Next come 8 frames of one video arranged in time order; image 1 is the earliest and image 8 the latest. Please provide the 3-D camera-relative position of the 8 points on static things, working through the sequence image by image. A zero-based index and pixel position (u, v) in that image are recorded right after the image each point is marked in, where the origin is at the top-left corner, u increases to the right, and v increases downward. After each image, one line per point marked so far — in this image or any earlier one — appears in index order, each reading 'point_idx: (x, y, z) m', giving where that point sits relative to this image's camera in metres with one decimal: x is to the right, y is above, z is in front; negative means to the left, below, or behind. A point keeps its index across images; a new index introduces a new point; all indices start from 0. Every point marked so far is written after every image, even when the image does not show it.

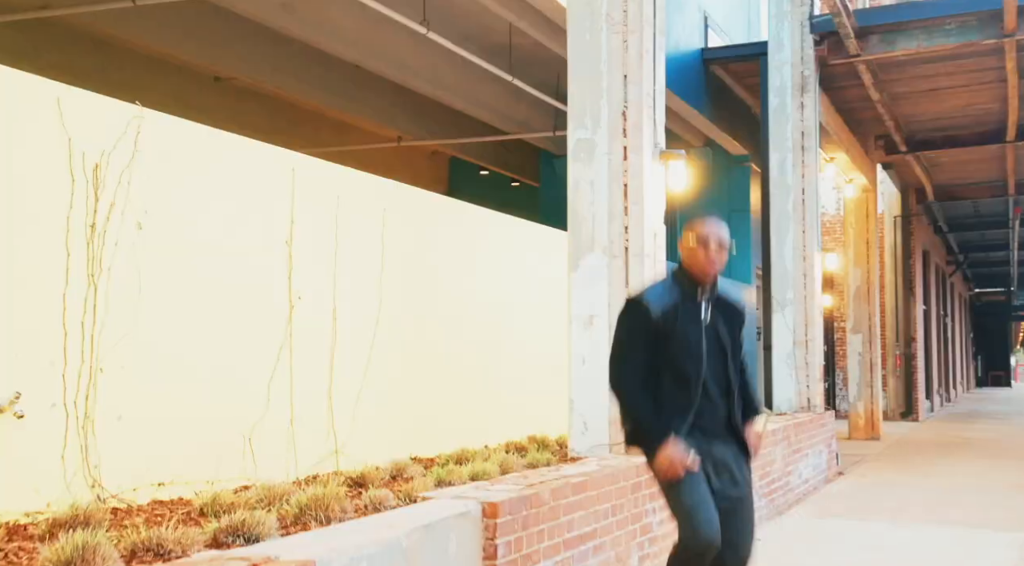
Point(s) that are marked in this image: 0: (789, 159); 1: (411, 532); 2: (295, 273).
0: (+3.2, +1.5, +10.4) m
1: (-0.4, -0.9, +3.2) m
2: (-1.2, +0.1, +5.1) m
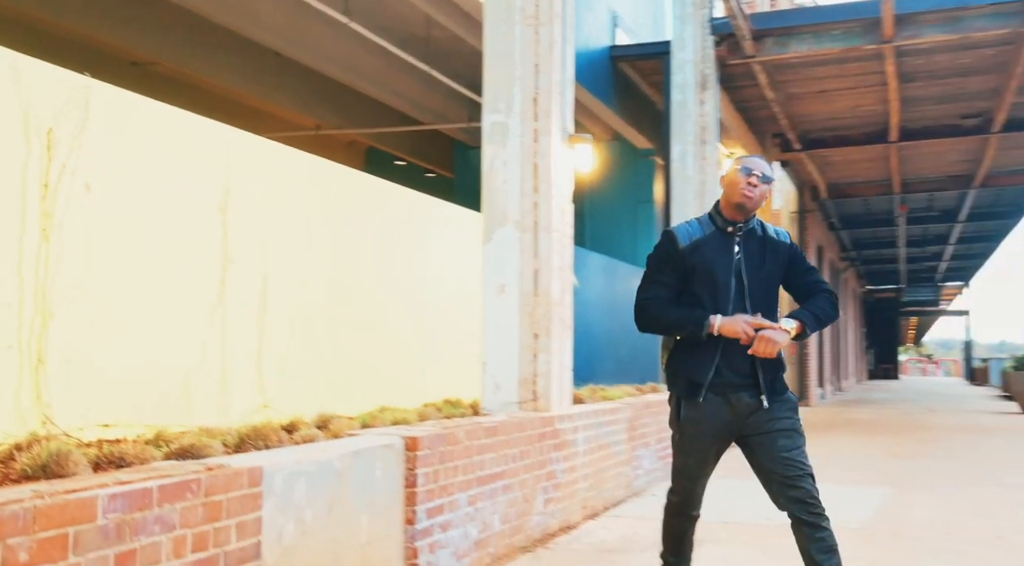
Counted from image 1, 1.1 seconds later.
0: (+2.2, +1.6, +11.2) m
1: (-0.7, -0.7, +3.6) m
2: (-1.7, +0.3, +5.4) m
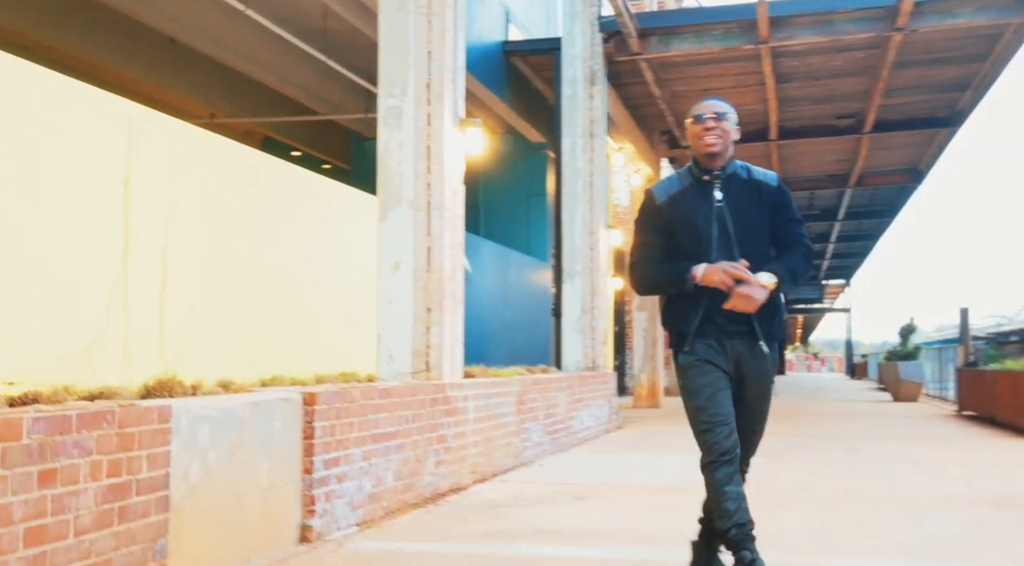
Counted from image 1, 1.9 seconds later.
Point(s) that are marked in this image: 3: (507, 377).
0: (+0.9, +1.8, +11.7) m
1: (-1.2, -0.5, +3.9) m
2: (-2.3, +0.5, +5.6) m
3: (0.0, -0.9, +8.2) m
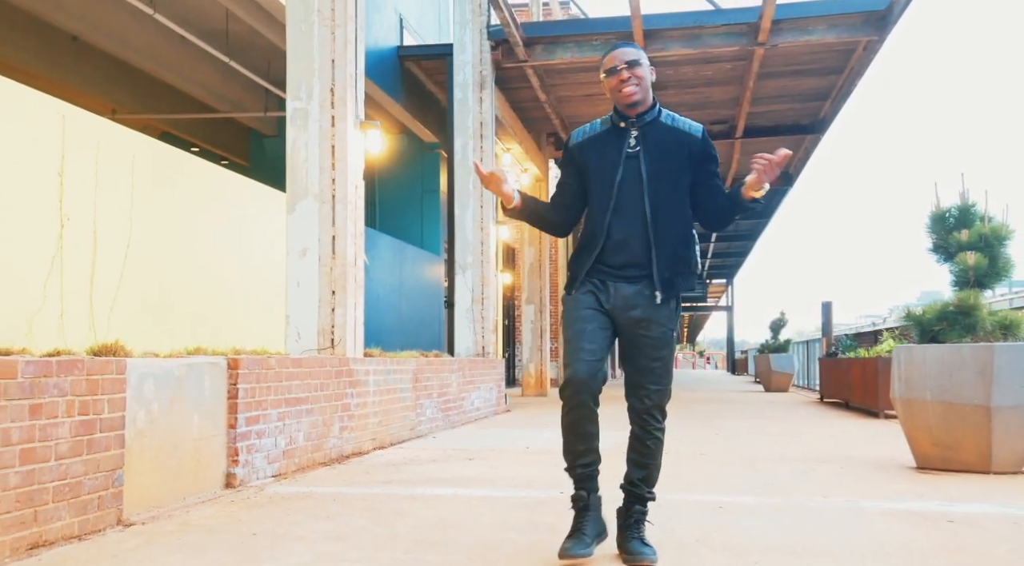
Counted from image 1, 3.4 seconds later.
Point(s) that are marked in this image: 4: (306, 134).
0: (-0.6, +1.9, +12.6) m
1: (-1.7, -0.4, +4.6) m
2: (-3.1, +0.6, +6.1) m
3: (-1.1, -0.7, +8.9) m
4: (-1.6, +1.2, +7.1) m
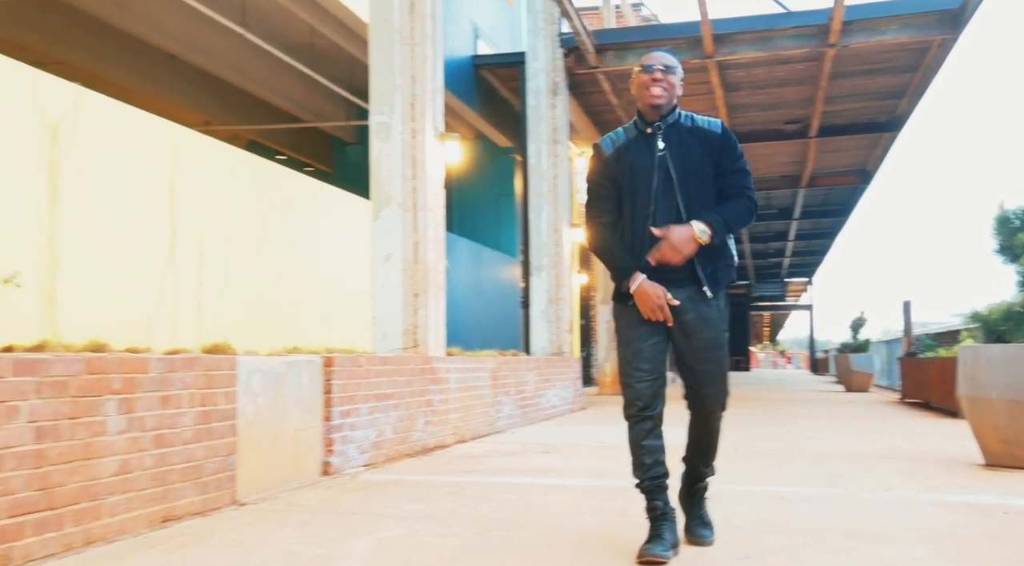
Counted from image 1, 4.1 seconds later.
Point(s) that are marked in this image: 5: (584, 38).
0: (+0.5, +1.9, +12.9) m
1: (-1.3, -0.5, +5.0) m
2: (-2.5, +0.6, +6.7) m
3: (-0.3, -0.8, +9.3) m
4: (-1.0, +1.2, +7.6) m
5: (+1.0, +3.5, +12.6) m
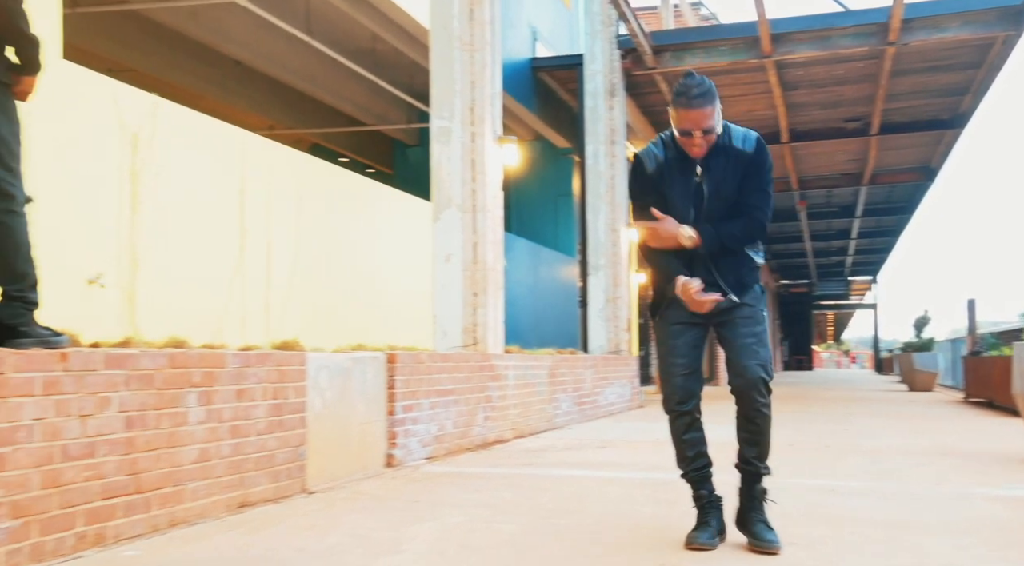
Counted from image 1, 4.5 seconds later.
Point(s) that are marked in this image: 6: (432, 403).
0: (+1.3, +1.9, +13.0) m
1: (-1.0, -0.5, +5.3) m
2: (-2.1, +0.6, +7.0) m
3: (+0.3, -0.8, +9.5) m
4: (-0.6, +1.2, +7.8) m
5: (+1.8, +3.5, +12.7) m
6: (-0.6, -0.9, +6.3) m
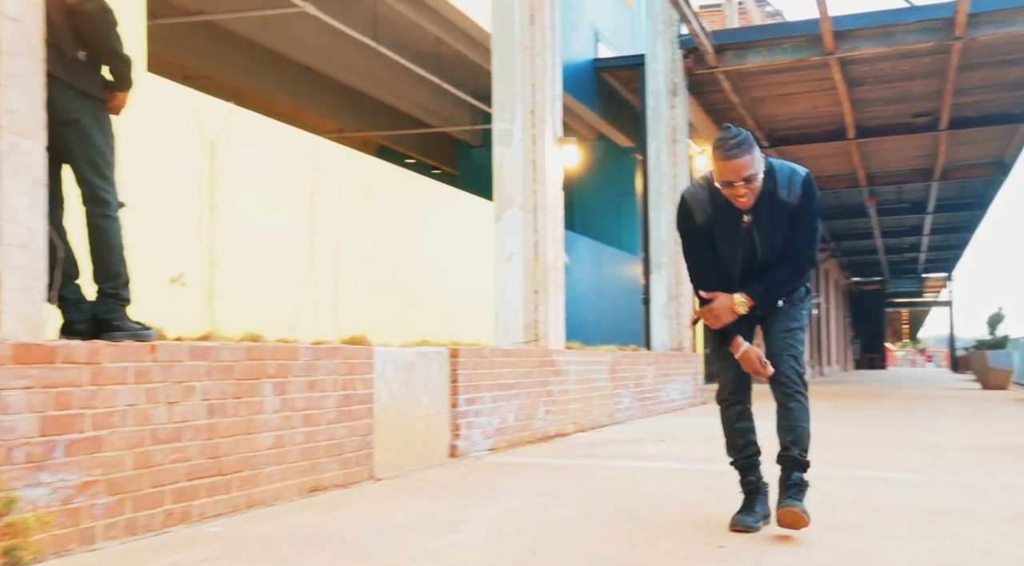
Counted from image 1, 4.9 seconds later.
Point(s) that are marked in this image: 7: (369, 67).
0: (+2.2, +2.0, +13.1) m
1: (-0.6, -0.4, +5.5) m
2: (-1.6, +0.6, +7.3) m
3: (+1.0, -0.7, +9.7) m
4: (0.0, +1.2, +8.0) m
5: (+2.7, +3.5, +12.7) m
6: (-0.1, -0.8, +6.5) m
7: (-2.1, +3.2, +13.3) m
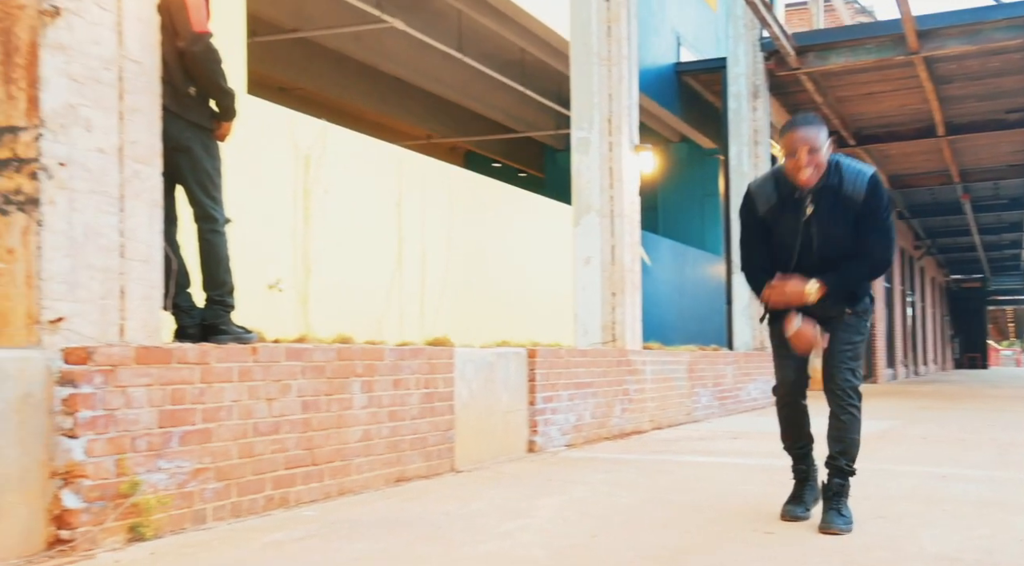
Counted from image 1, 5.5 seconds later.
0: (+3.4, +2.0, +13.1) m
1: (-0.1, -0.5, +5.9) m
2: (-1.0, +0.5, +7.8) m
3: (+1.9, -0.7, +9.8) m
4: (+0.7, +1.2, +8.3) m
5: (+3.9, +3.5, +12.7) m
6: (+0.4, -0.9, +6.8) m
7: (-0.9, +3.2, +13.8) m
